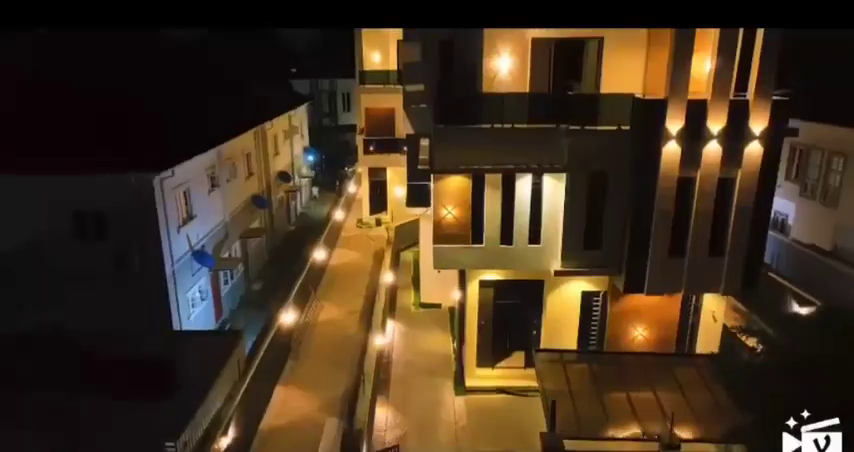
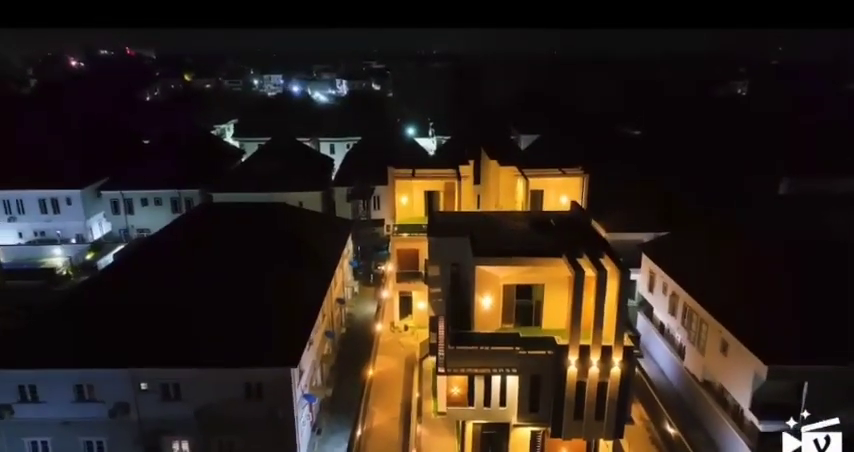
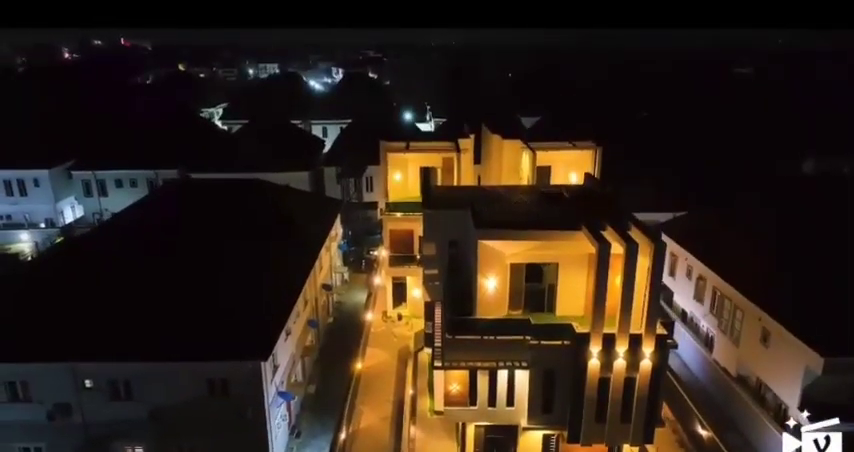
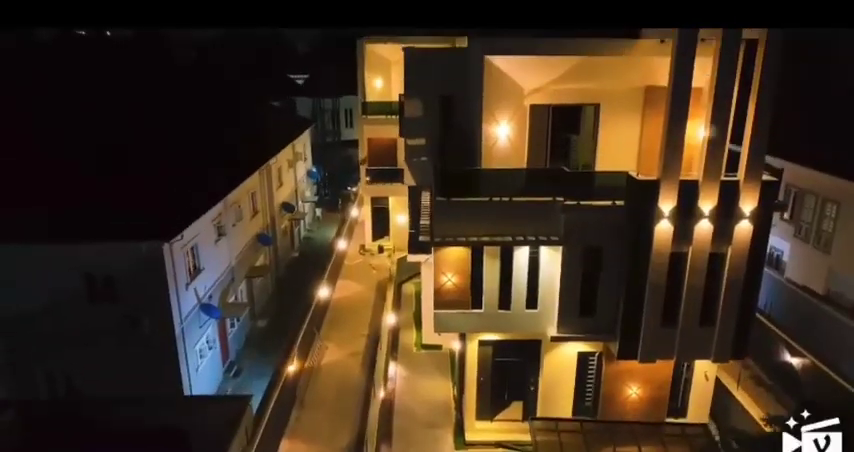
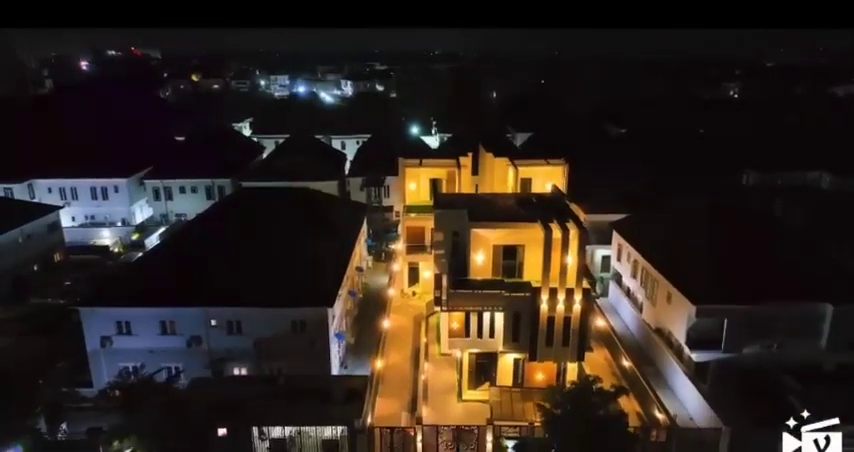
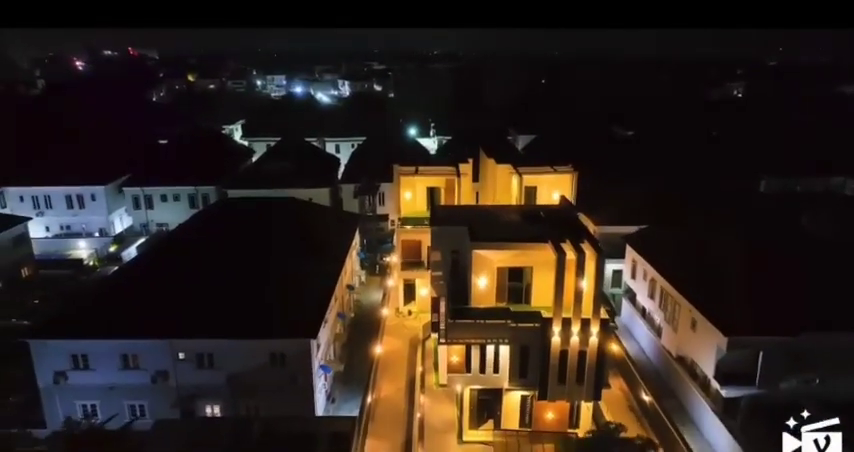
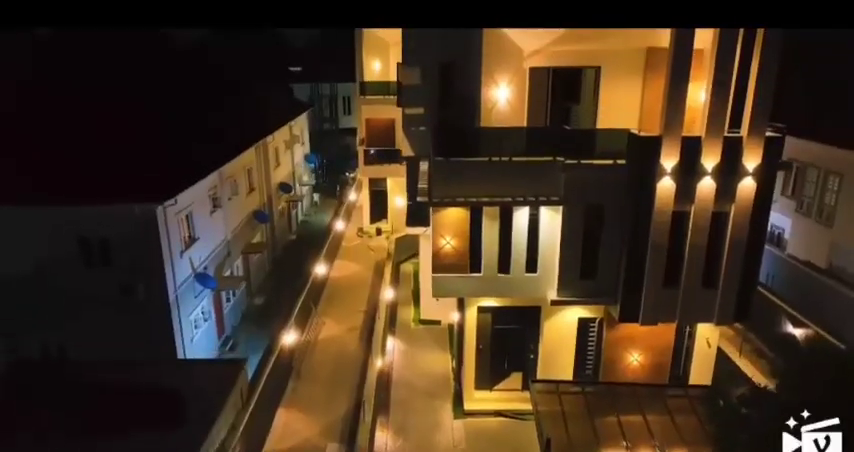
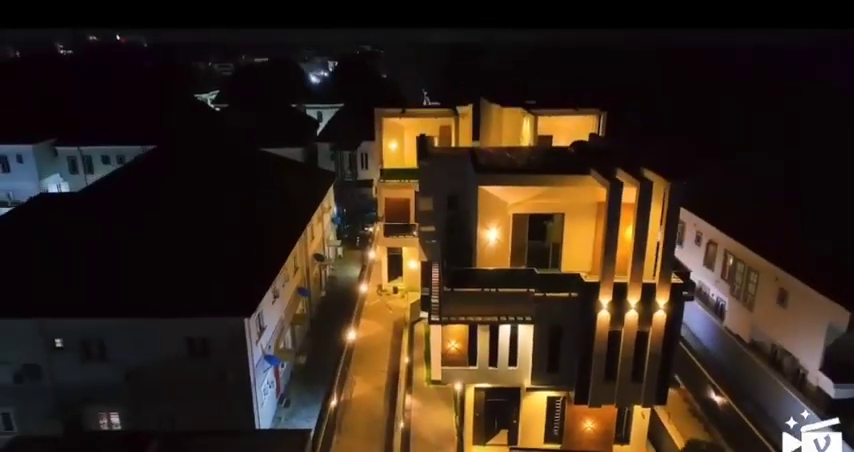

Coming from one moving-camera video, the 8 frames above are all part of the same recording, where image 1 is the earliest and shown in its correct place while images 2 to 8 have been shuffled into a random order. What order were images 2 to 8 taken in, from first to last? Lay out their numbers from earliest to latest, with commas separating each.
7, 4, 8, 3, 2, 6, 5
